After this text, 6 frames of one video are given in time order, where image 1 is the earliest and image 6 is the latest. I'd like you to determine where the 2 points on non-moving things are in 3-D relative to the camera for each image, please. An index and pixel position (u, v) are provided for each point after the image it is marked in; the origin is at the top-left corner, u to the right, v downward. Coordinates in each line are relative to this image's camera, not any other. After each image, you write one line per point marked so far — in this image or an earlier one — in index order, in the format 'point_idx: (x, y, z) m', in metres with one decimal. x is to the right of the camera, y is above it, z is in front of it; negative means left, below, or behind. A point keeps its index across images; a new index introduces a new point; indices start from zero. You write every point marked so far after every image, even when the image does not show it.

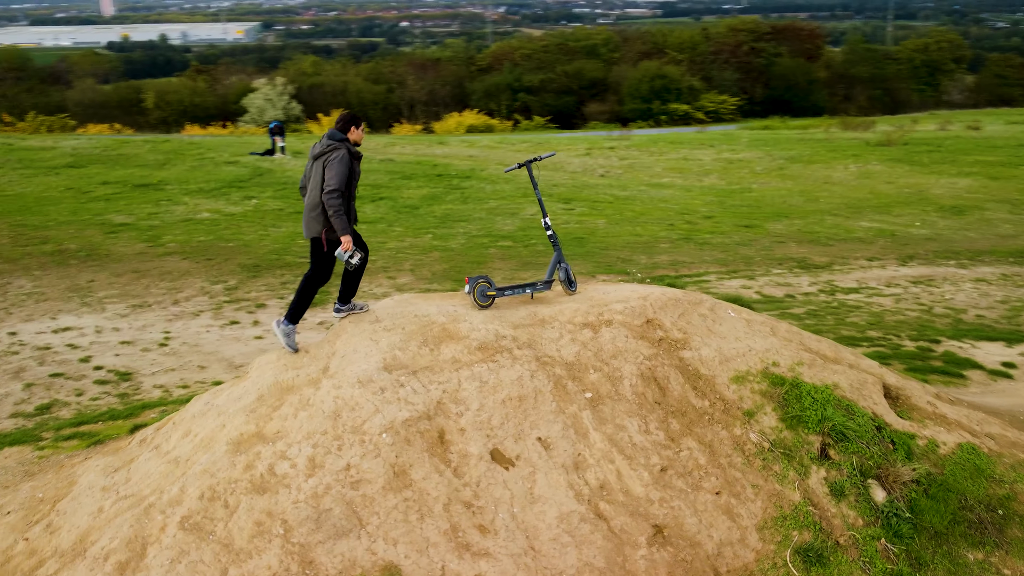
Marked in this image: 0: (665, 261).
0: (+2.4, +0.4, +11.9) m
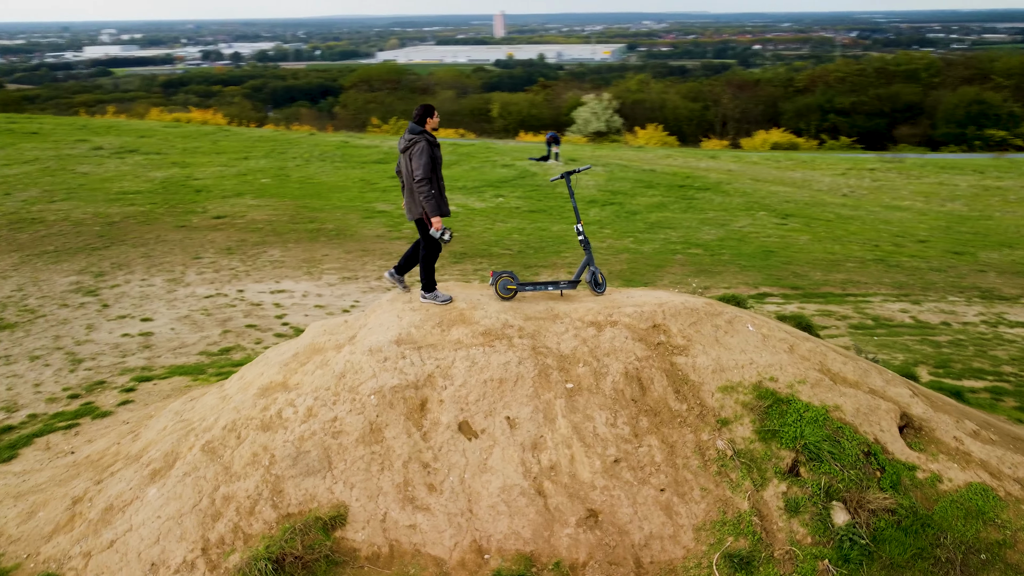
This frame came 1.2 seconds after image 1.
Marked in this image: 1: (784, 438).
0: (+4.5, +0.1, +11.1) m
1: (+1.7, -0.9, +5.0) m
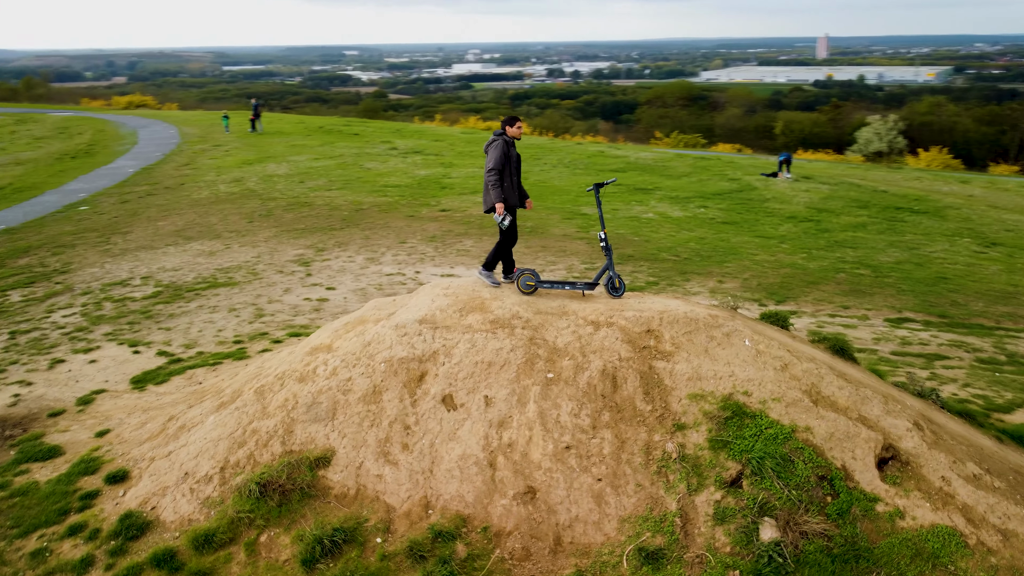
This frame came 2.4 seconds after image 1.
0: (+6.0, -0.3, +9.8) m
1: (+1.4, -1.0, +5.0) m
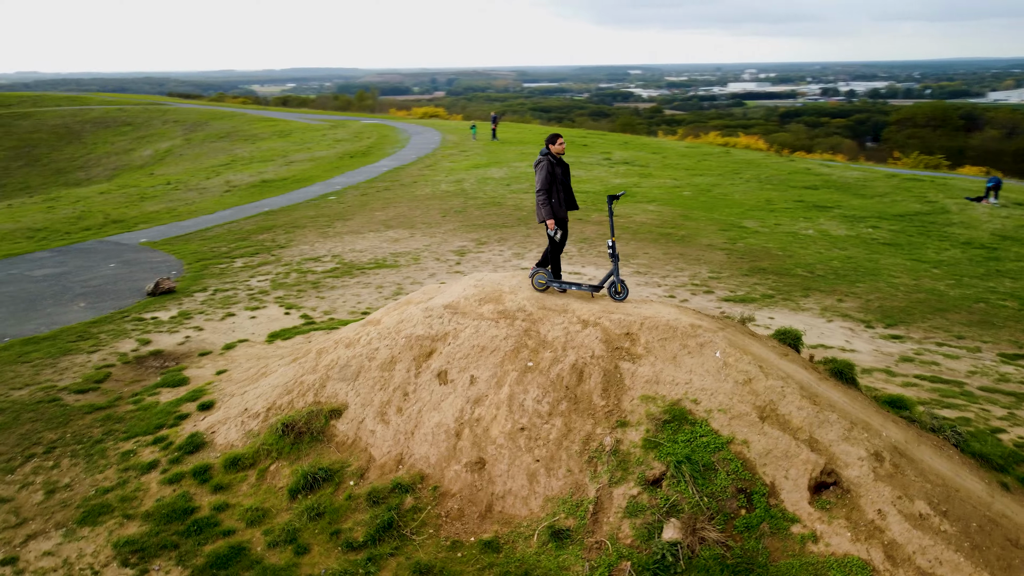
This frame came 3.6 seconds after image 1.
0: (+6.8, -0.8, +8.6) m
1: (+1.0, -1.1, +5.2) m
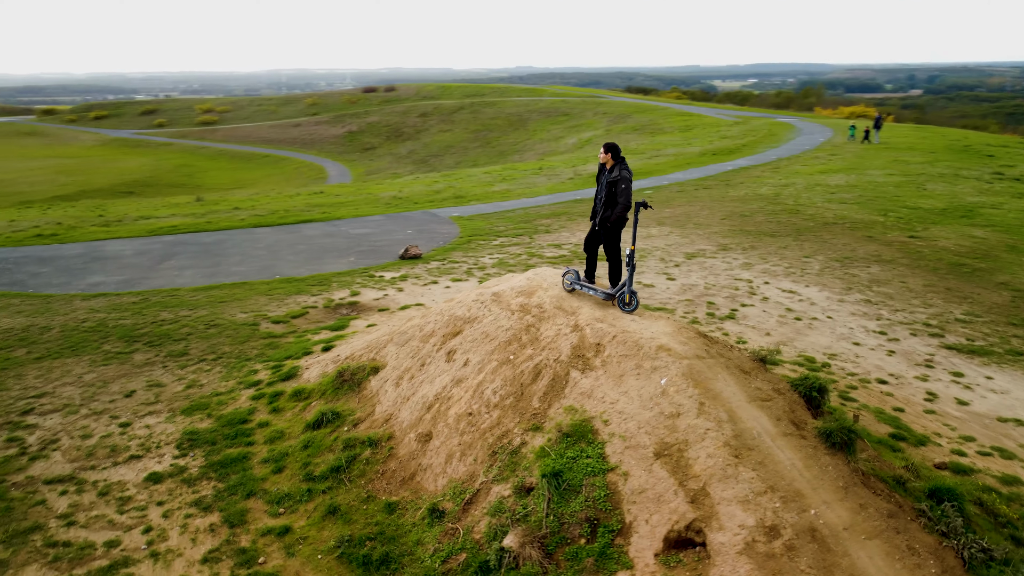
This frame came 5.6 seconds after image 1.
0: (+6.9, -1.8, +5.1) m
1: (+0.2, -1.1, +5.1) m
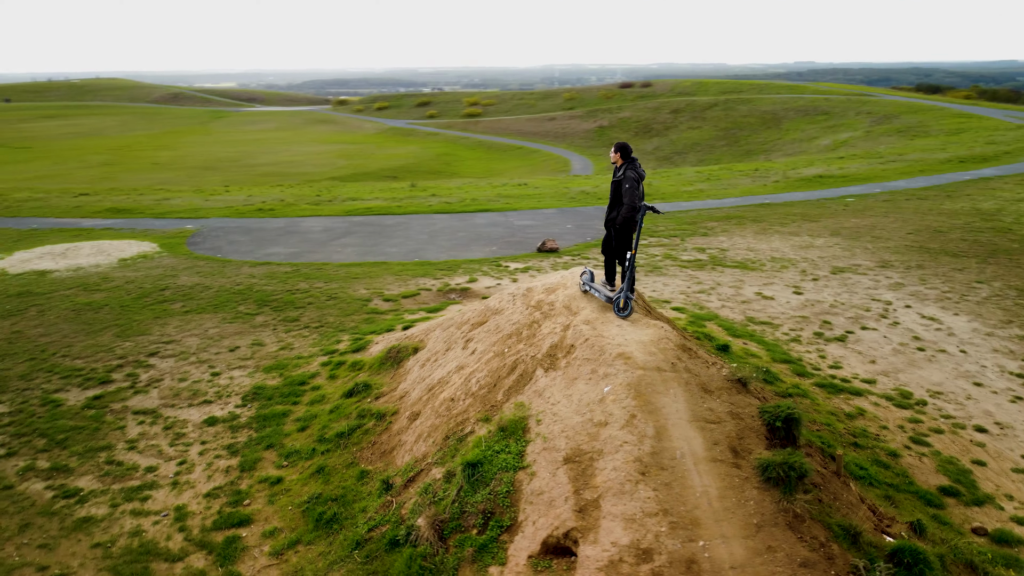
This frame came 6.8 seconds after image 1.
0: (+6.1, -2.3, +3.2) m
1: (-0.2, -1.1, +5.2) m
